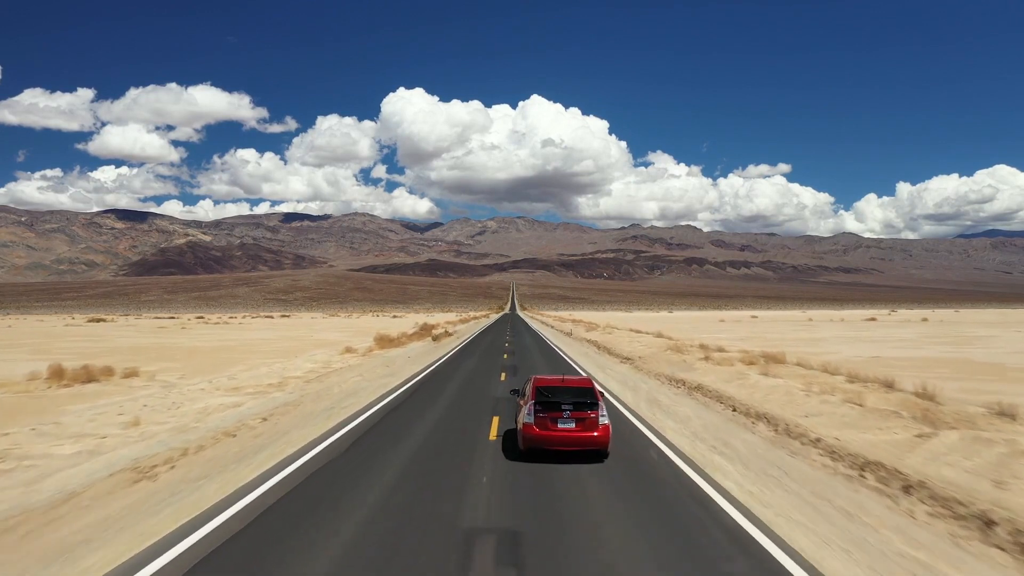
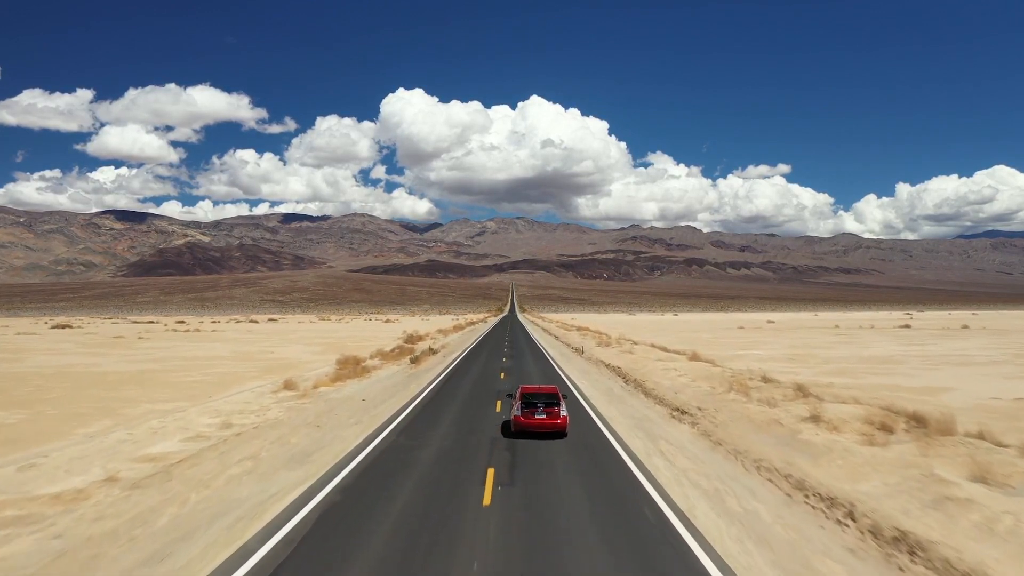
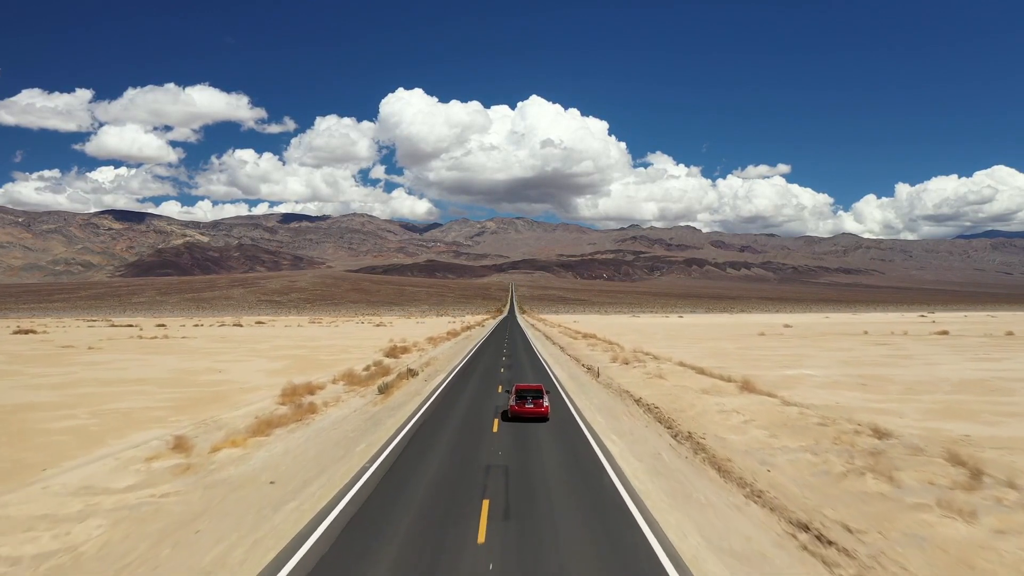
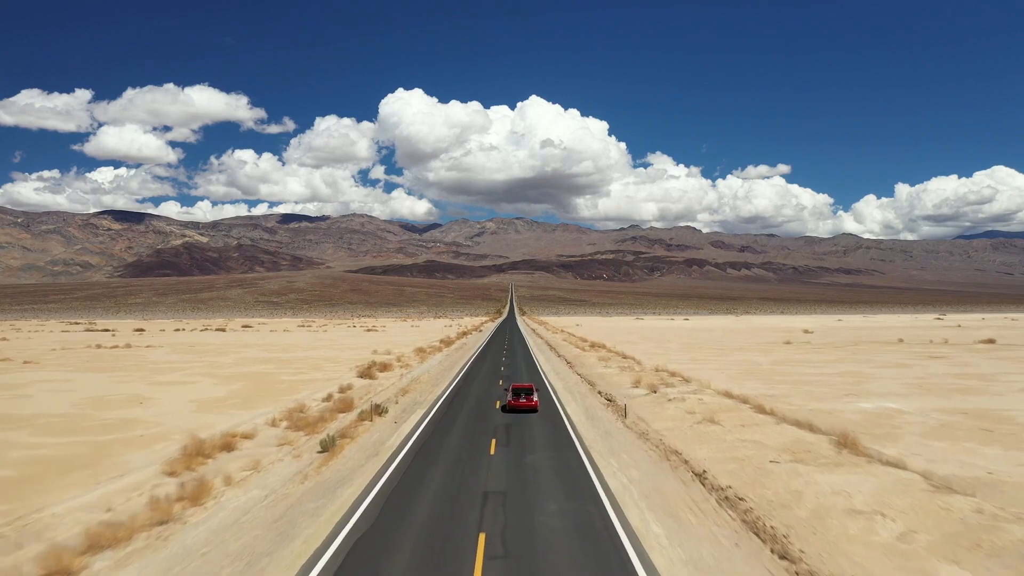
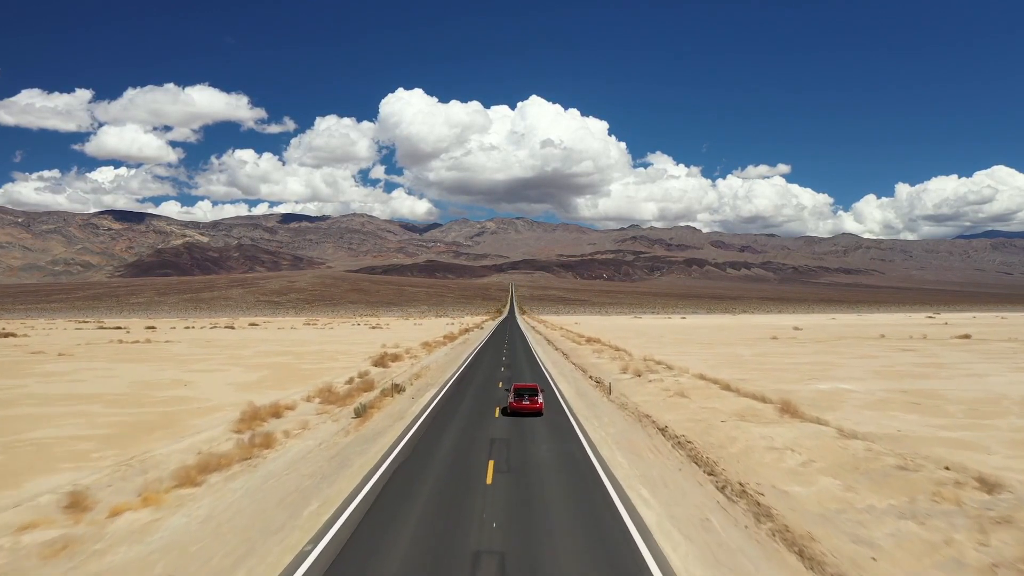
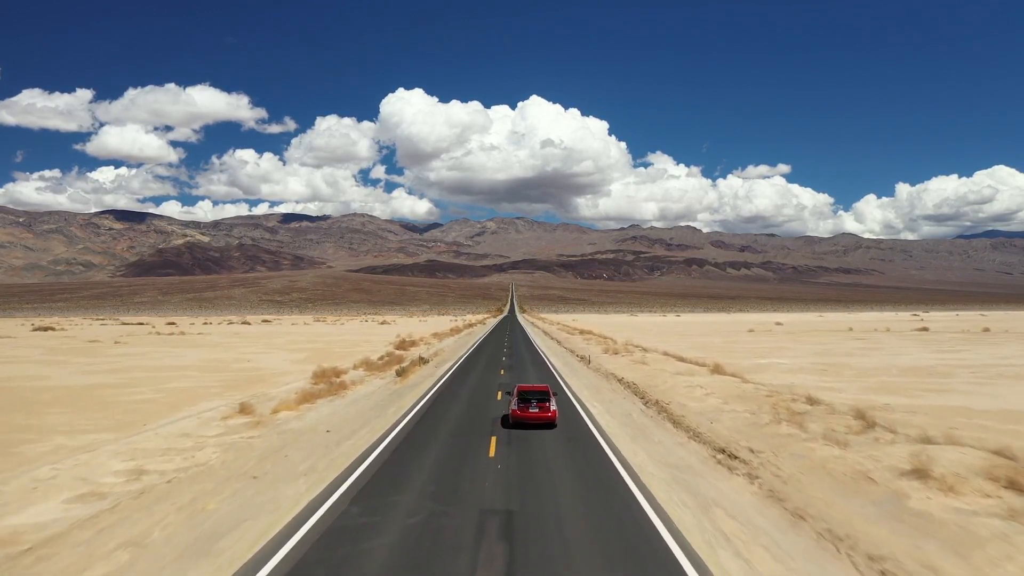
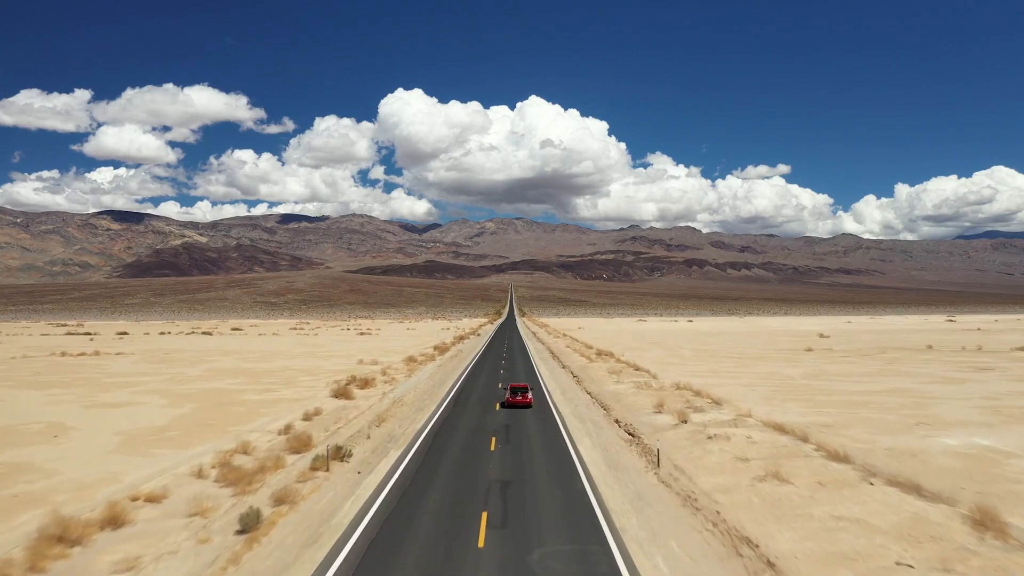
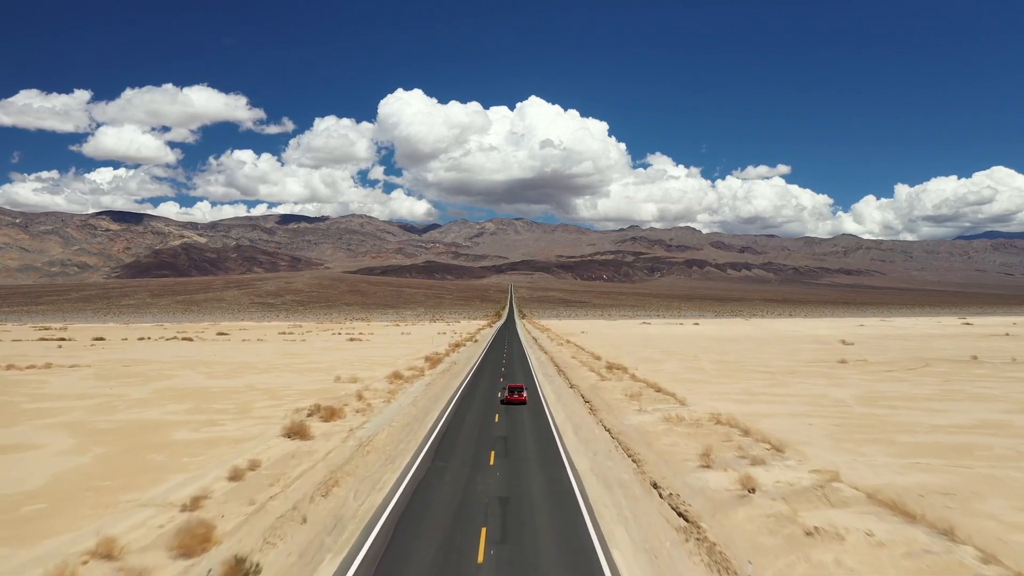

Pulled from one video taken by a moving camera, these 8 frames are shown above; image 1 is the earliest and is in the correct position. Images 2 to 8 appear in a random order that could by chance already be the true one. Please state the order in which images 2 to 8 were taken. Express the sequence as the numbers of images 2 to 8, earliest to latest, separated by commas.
2, 6, 3, 5, 4, 7, 8
